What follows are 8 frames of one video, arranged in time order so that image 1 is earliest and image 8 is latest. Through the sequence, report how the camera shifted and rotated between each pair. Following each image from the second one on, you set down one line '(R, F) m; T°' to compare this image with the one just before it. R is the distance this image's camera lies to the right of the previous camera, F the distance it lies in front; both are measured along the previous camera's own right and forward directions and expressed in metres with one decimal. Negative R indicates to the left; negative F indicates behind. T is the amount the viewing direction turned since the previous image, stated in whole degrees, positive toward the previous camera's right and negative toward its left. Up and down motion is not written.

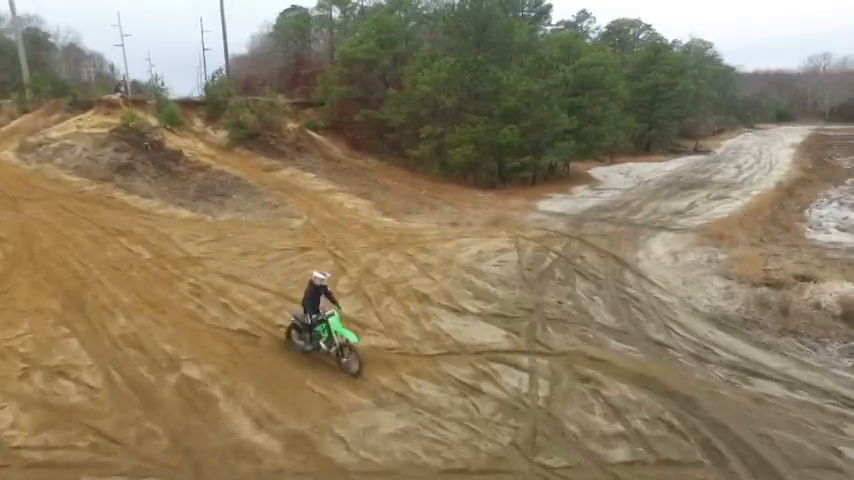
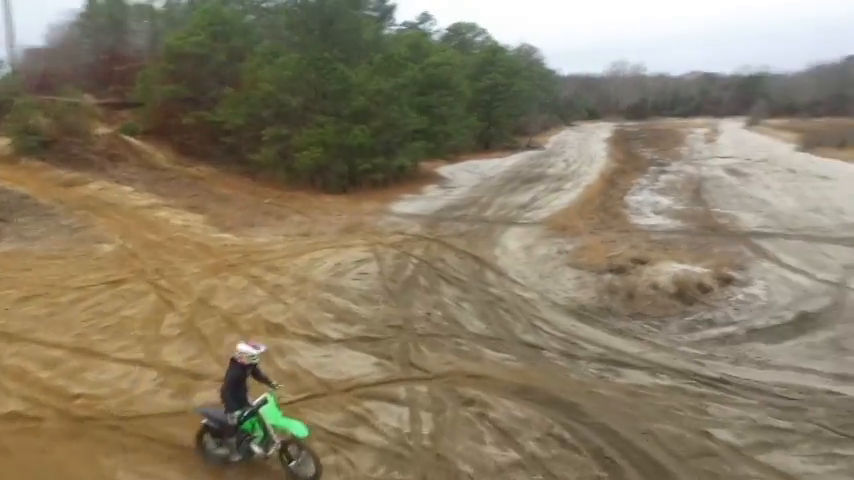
(+0.1, +1.4) m; +16°
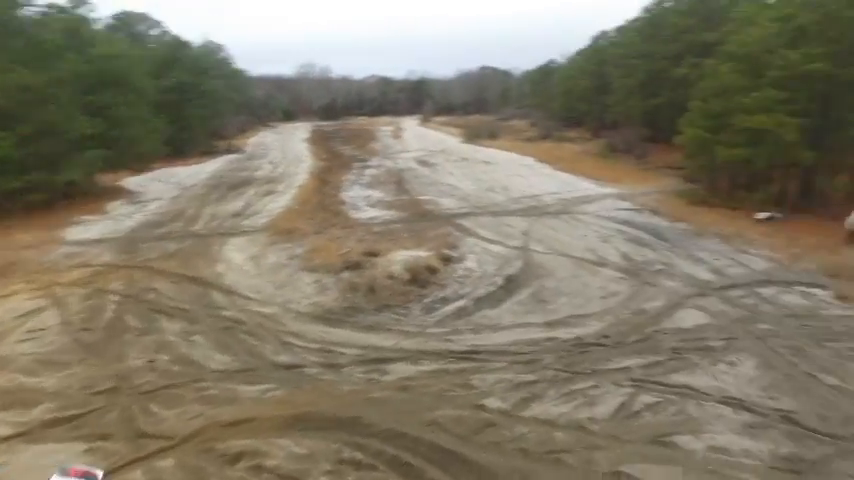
(-0.3, +1.2) m; +31°
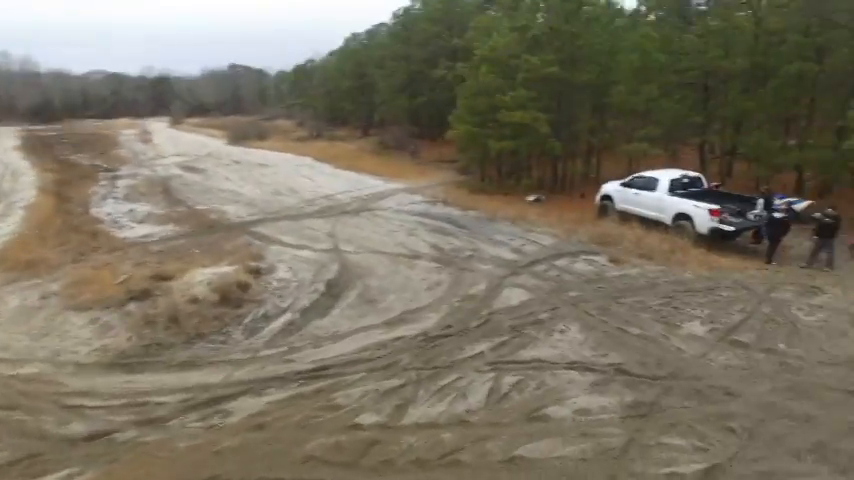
(-1.2, +0.9) m; +25°
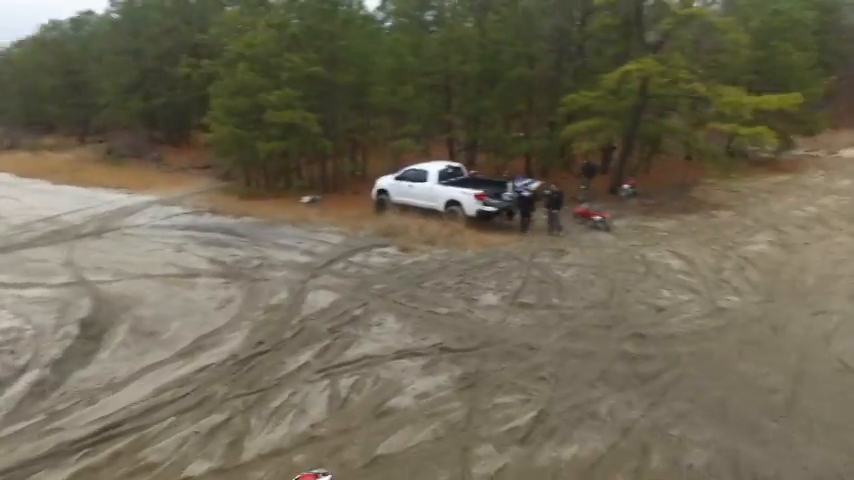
(-0.8, +0.5) m; +26°
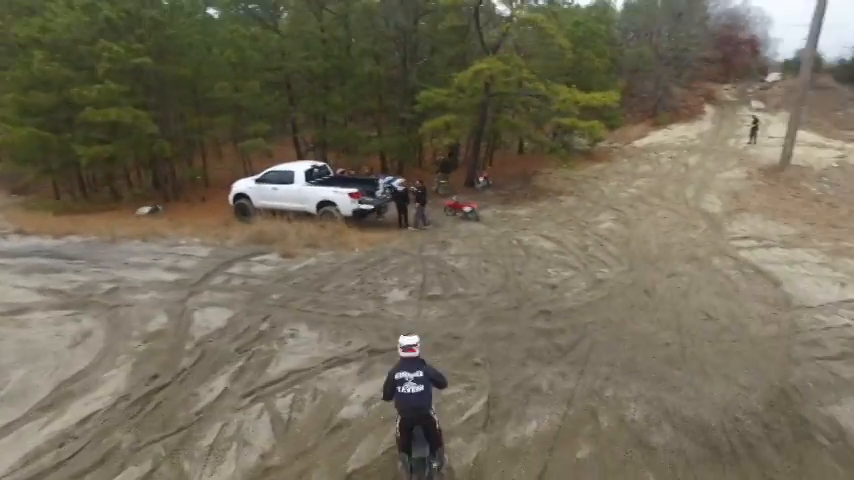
(-1.5, +0.5) m; +19°
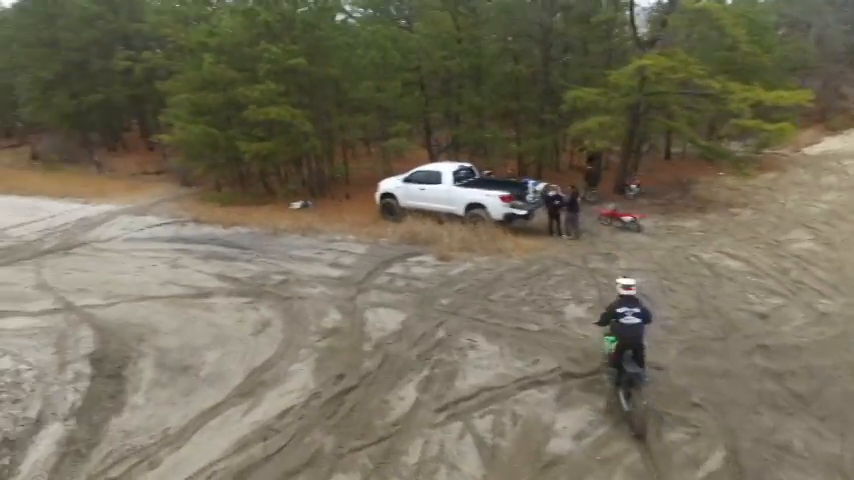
(-1.6, +0.6) m; -11°
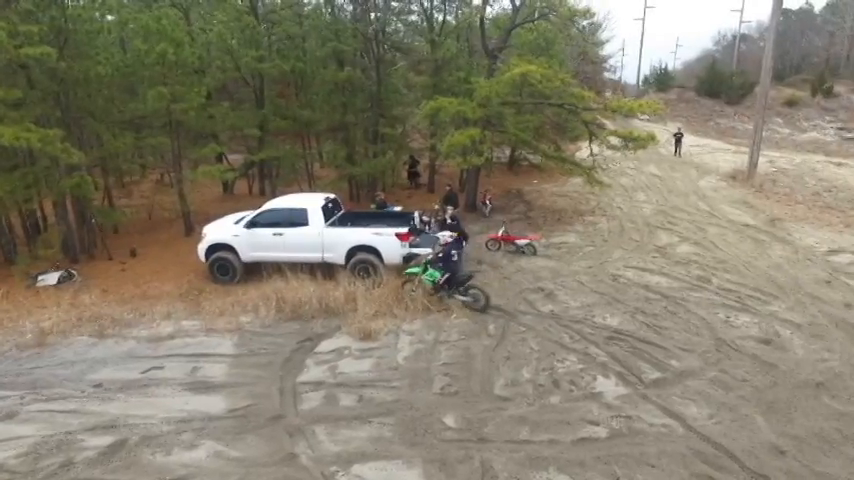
(-2.7, +4.6) m; +27°
